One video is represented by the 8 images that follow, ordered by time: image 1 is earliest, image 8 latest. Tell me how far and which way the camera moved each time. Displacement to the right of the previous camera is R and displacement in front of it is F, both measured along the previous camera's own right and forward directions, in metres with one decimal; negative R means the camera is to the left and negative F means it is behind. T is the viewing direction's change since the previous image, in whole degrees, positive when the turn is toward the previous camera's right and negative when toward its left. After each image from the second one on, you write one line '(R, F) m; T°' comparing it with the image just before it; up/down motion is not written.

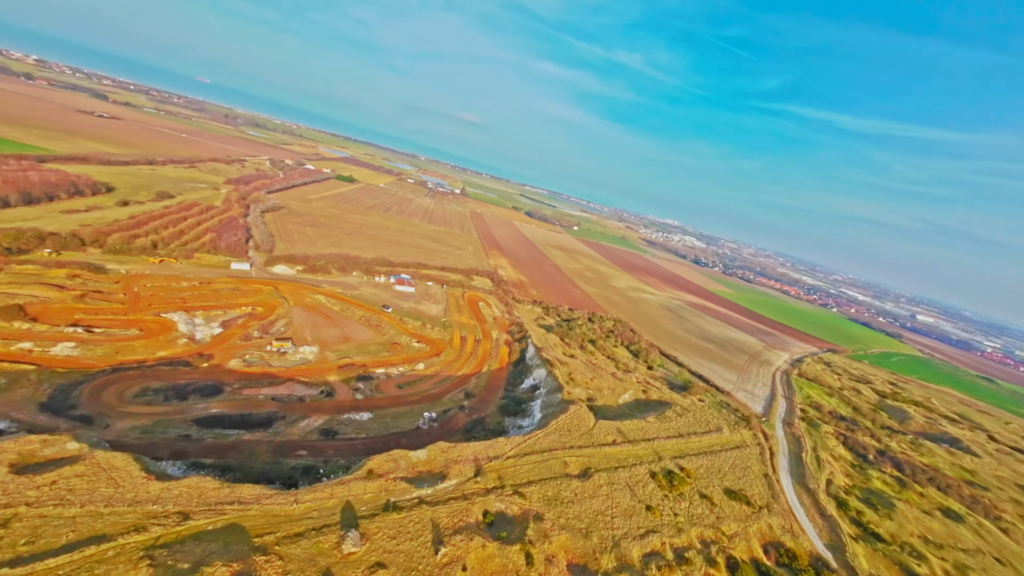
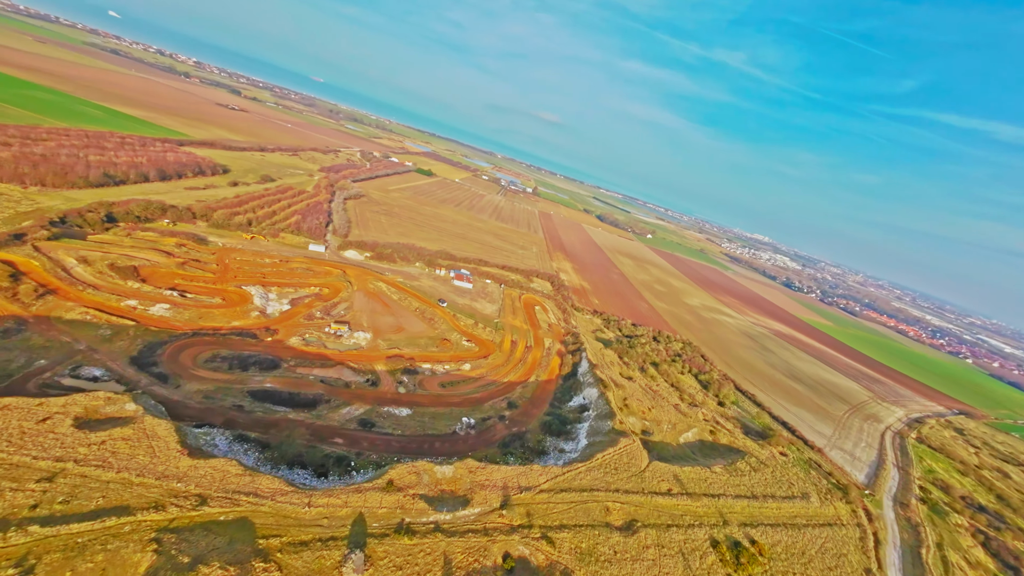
(+0.6, +3.5) m; -10°
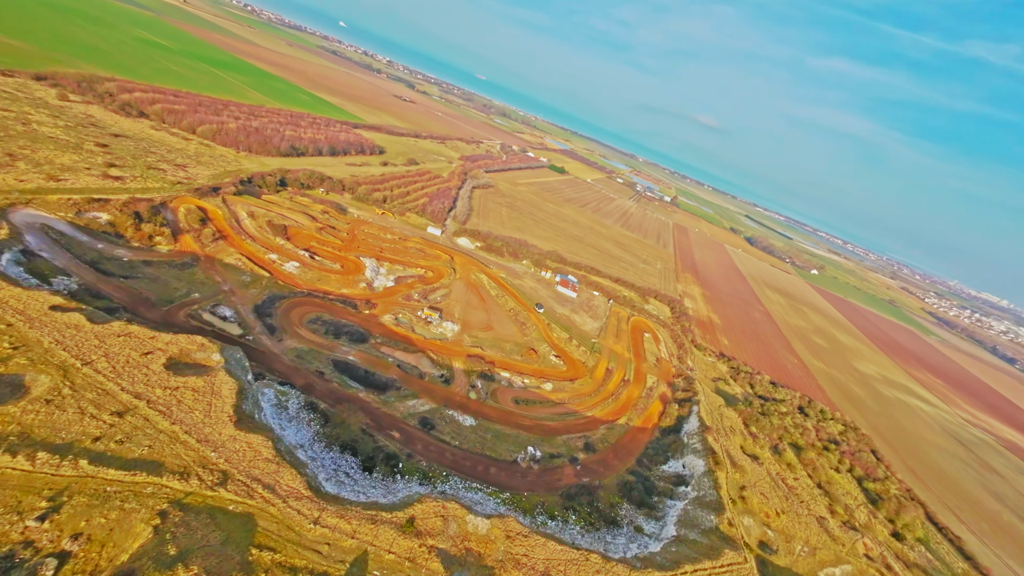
(+0.9, +6.3) m; -18°
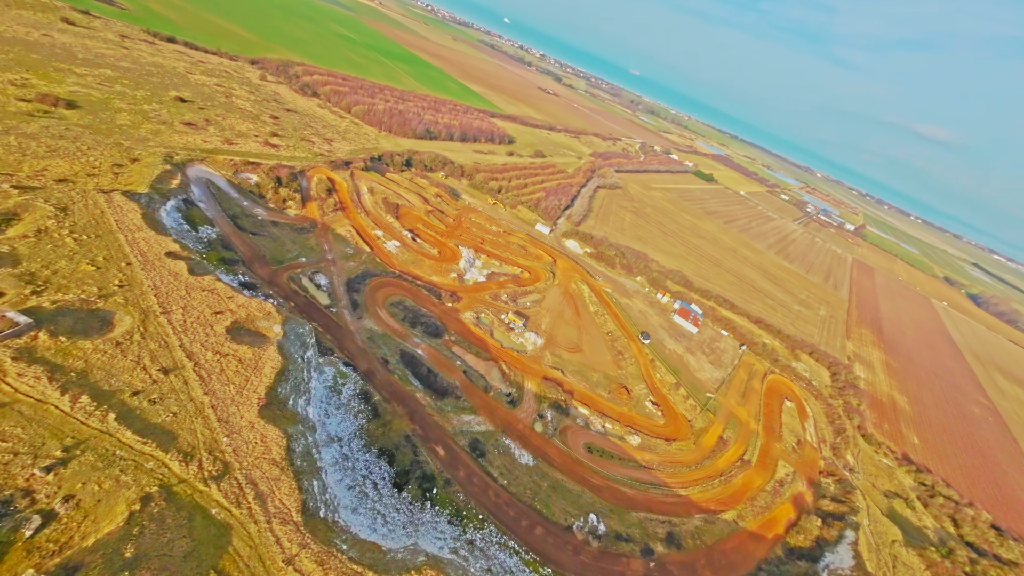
(+1.1, +6.7) m; -18°
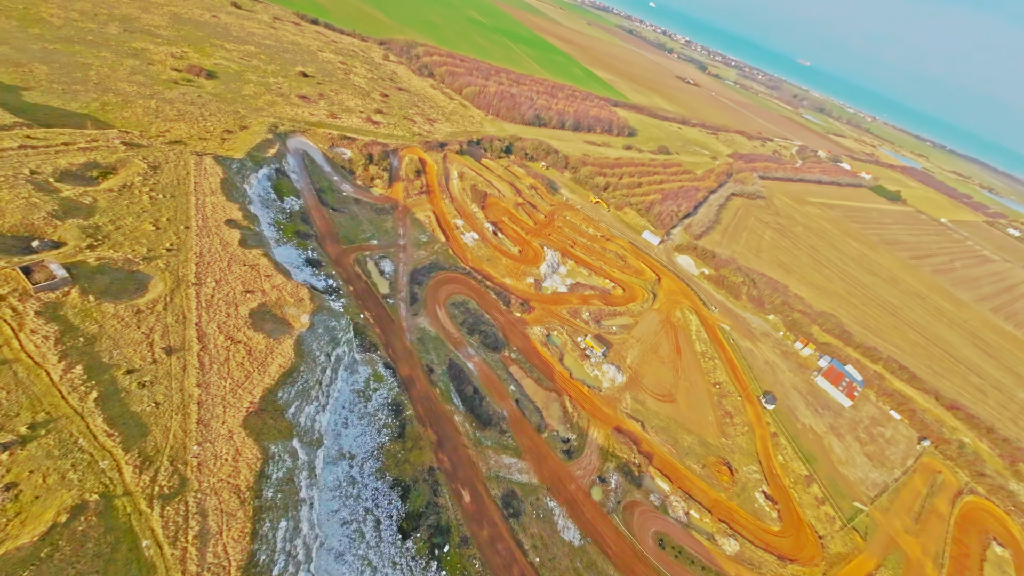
(+1.3, +7.0) m; -16°
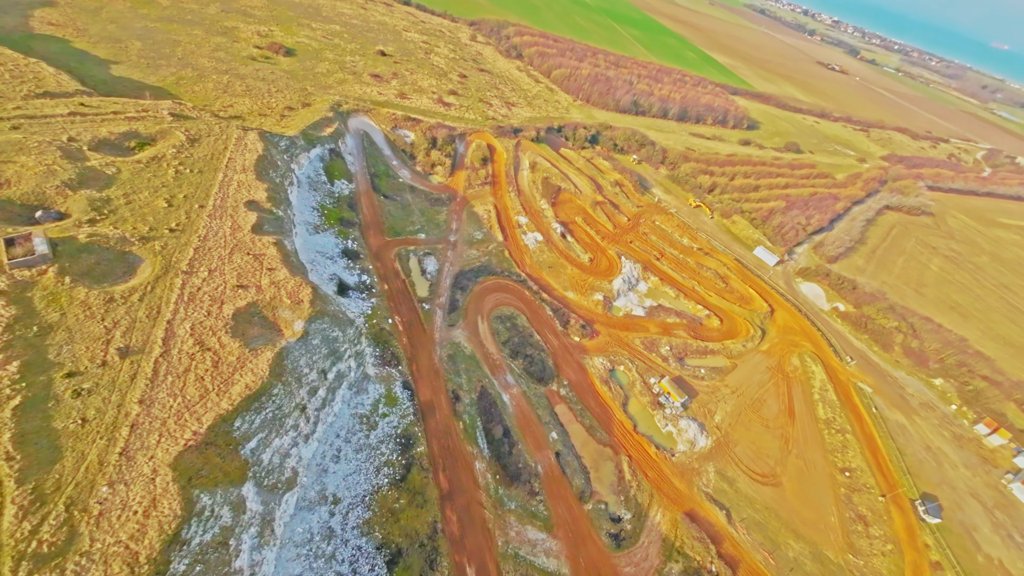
(+1.2, +6.6) m; -12°
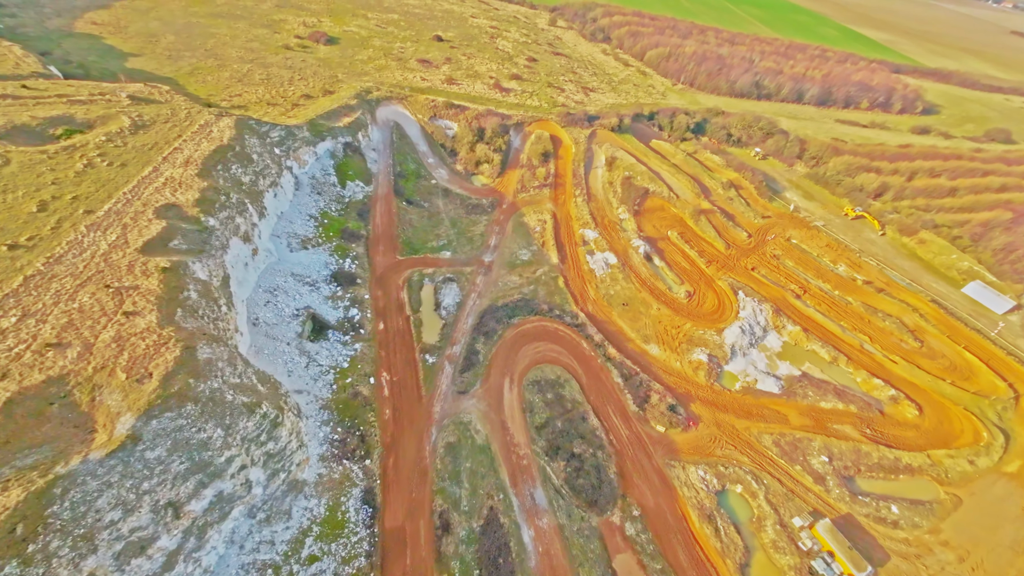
(+1.8, +10.3) m; -13°
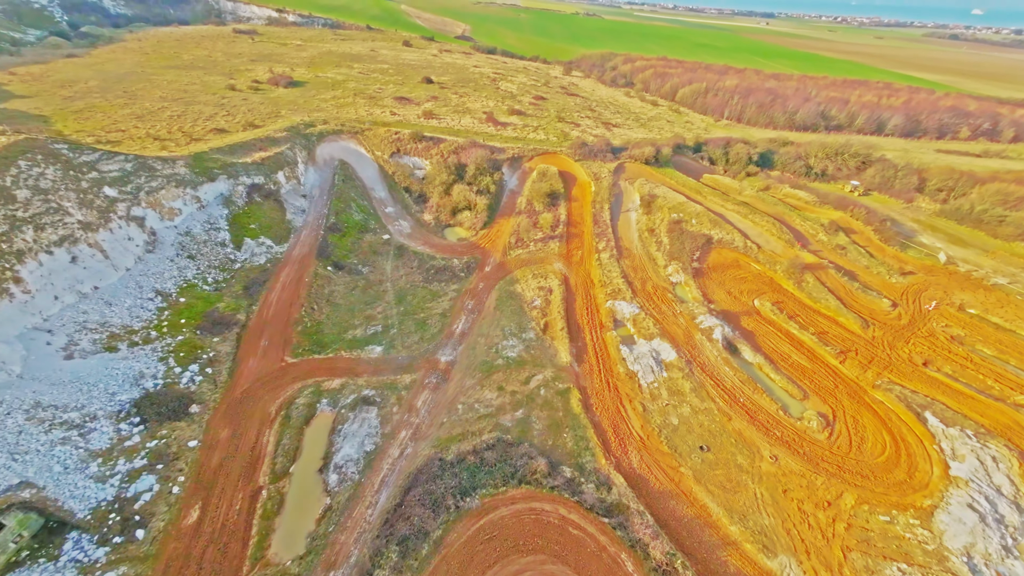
(+2.4, +10.7) m; -5°
